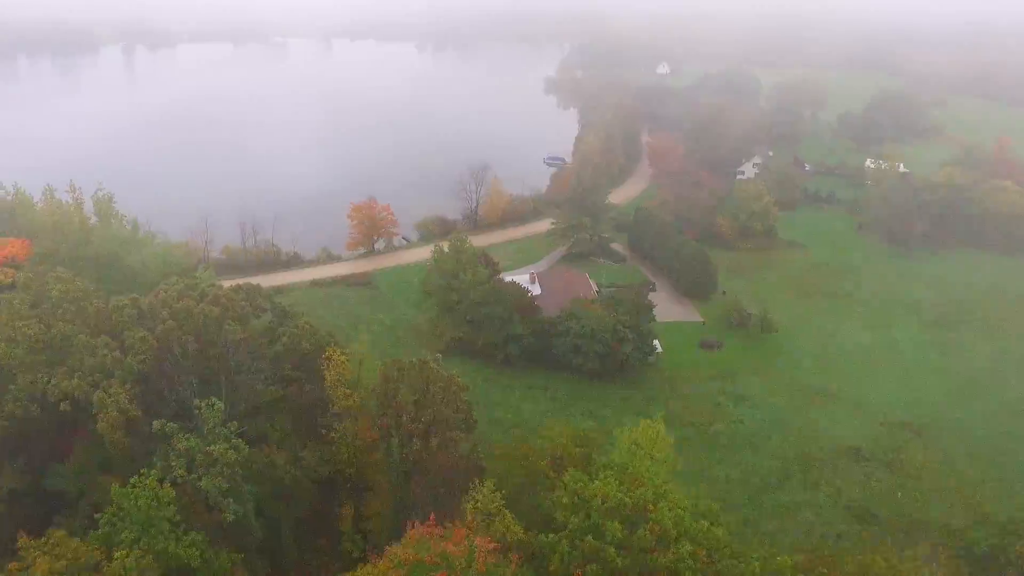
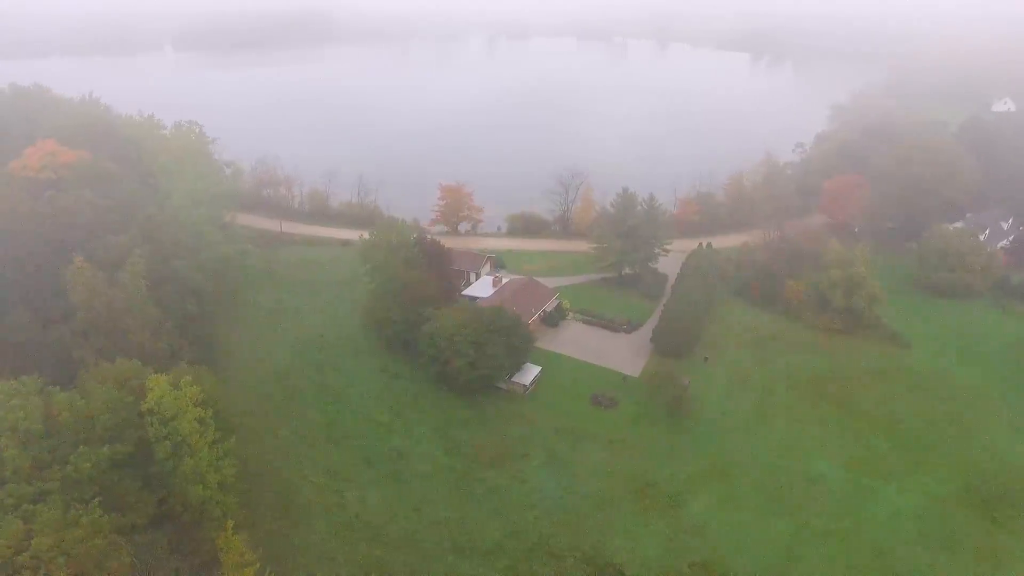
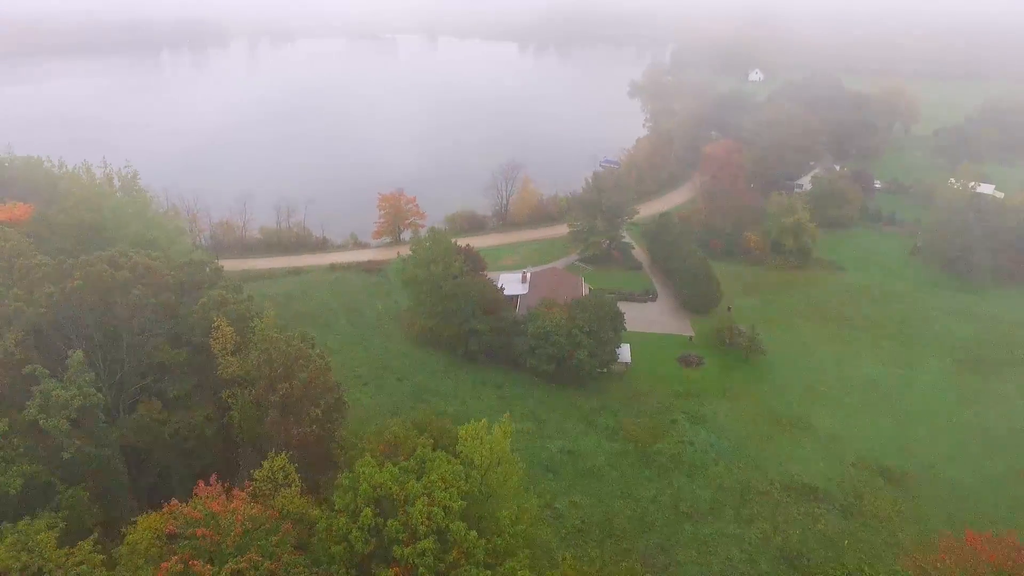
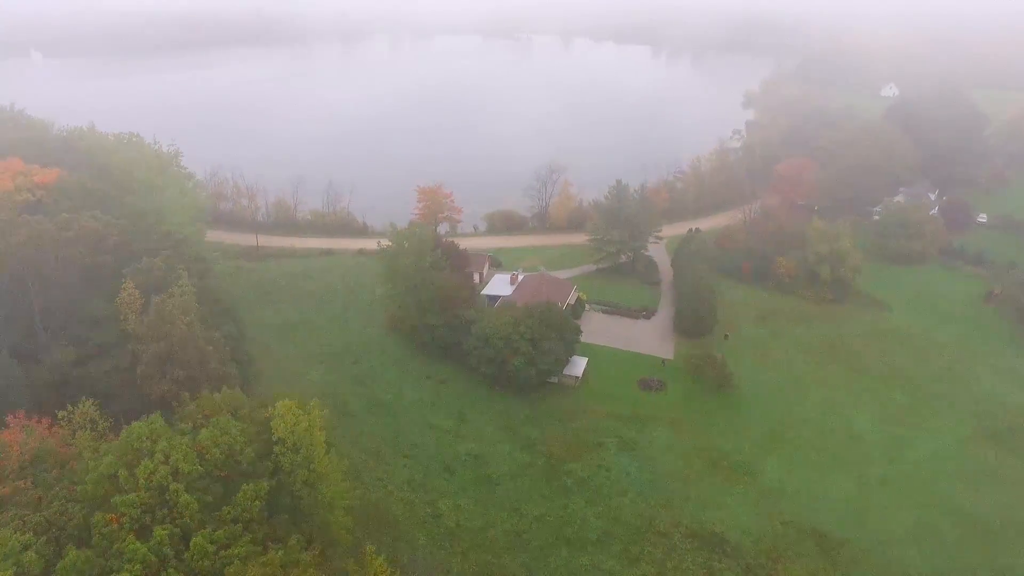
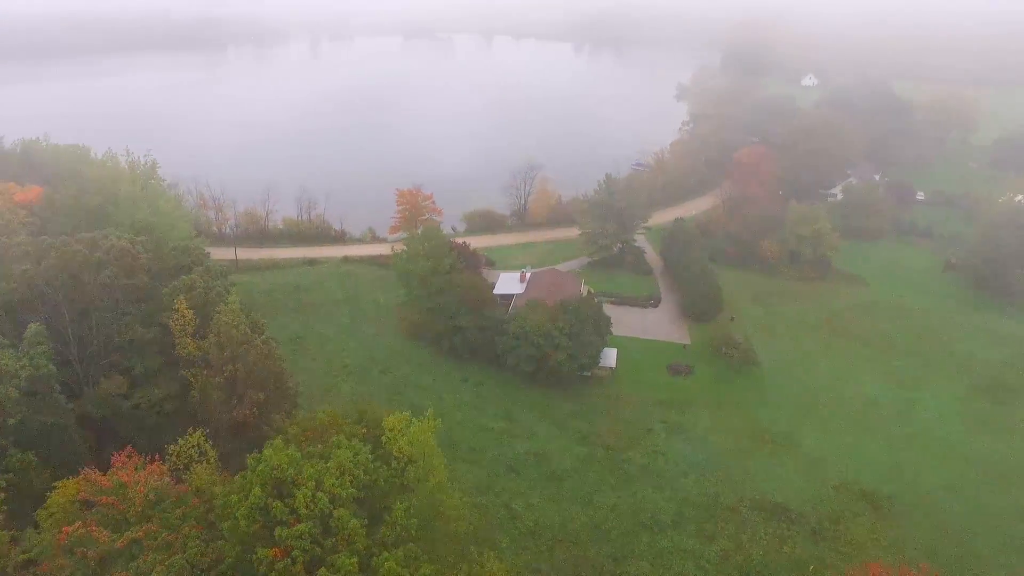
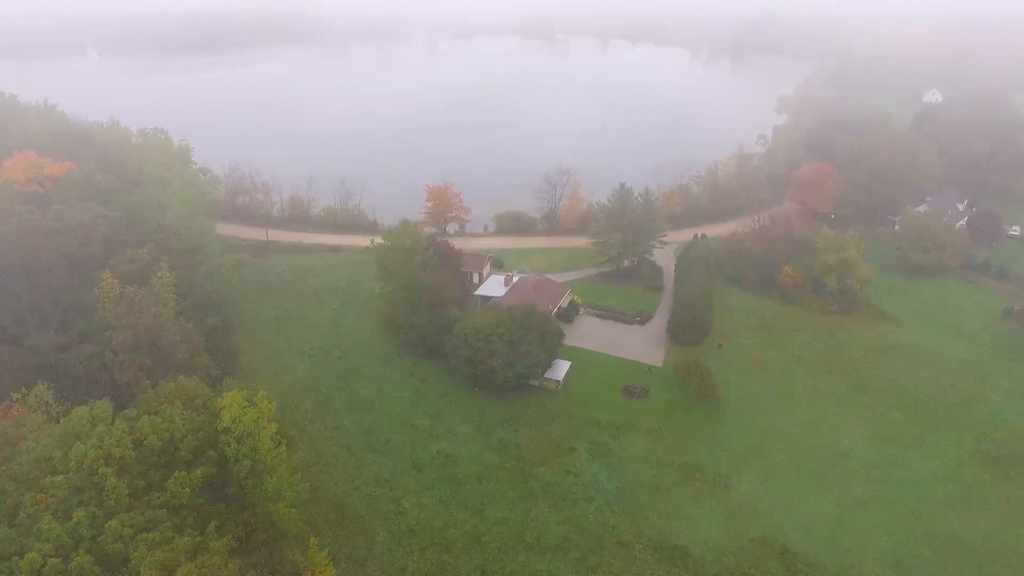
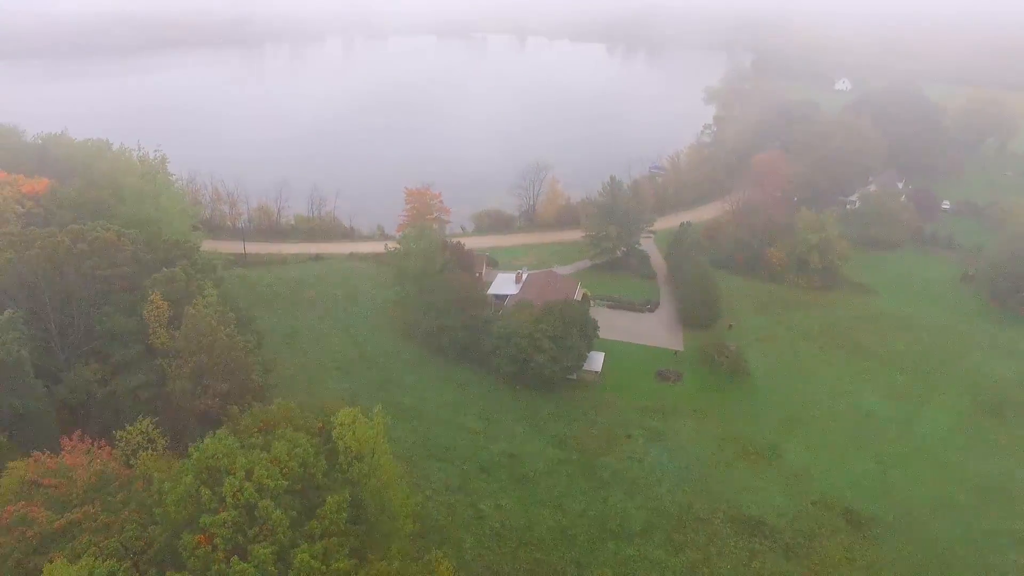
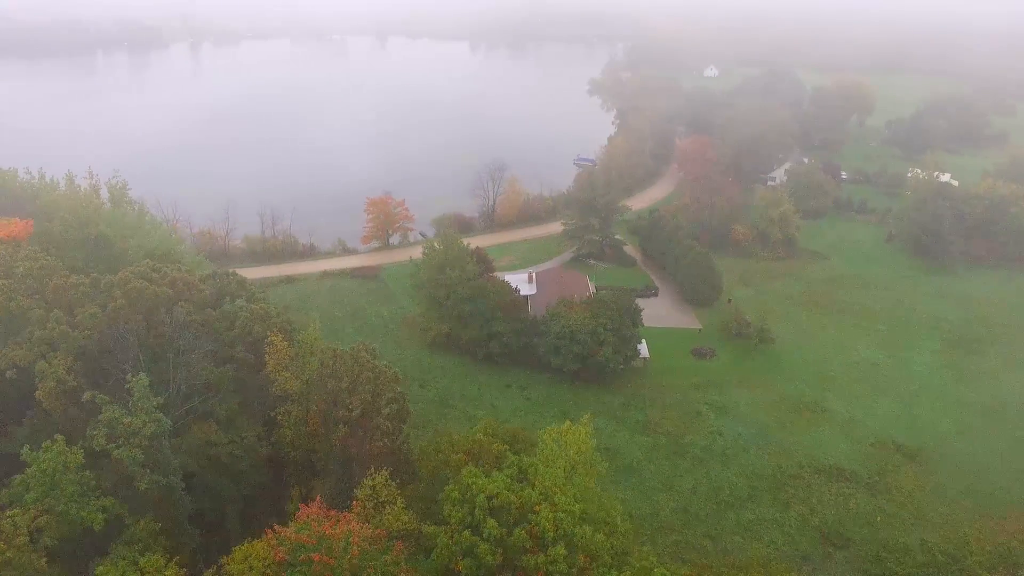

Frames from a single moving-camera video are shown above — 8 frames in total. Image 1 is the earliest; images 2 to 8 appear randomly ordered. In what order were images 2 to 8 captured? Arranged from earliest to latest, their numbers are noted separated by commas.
8, 3, 5, 7, 4, 6, 2
